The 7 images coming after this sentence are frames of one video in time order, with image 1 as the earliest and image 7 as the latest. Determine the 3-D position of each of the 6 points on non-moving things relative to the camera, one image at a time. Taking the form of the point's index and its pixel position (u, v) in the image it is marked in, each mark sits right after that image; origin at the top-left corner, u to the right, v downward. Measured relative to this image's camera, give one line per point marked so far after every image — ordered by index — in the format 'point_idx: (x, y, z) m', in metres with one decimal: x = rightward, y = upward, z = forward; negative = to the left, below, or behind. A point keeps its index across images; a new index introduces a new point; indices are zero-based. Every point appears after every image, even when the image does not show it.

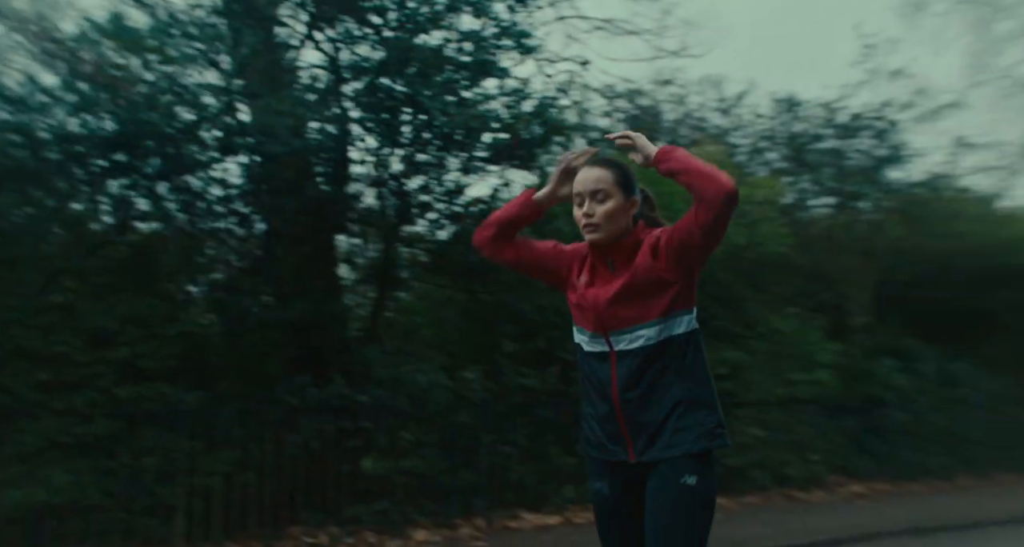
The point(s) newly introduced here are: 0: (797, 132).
0: (+6.1, +3.0, +13.8) m
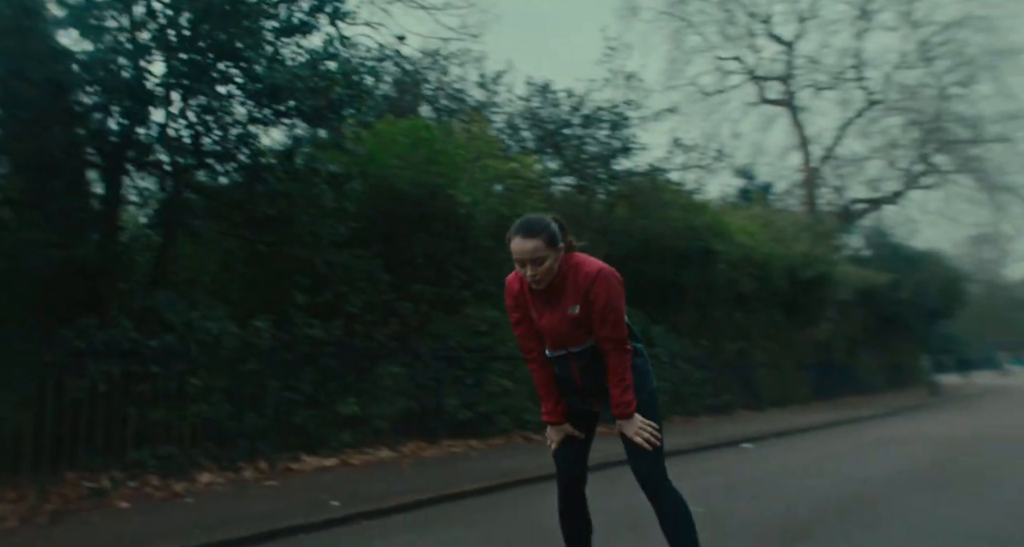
0: (+0.9, +3.6, +15.8) m
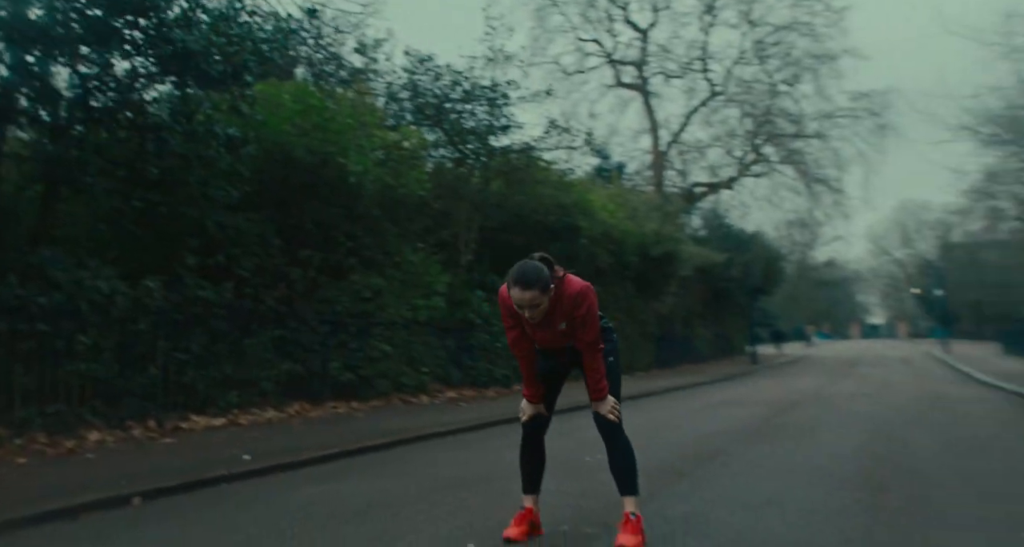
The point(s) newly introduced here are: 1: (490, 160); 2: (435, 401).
0: (-2.2, +4.4, +16.1) m
1: (-0.7, +2.7, +16.6) m
2: (-1.7, -2.8, +14.2) m
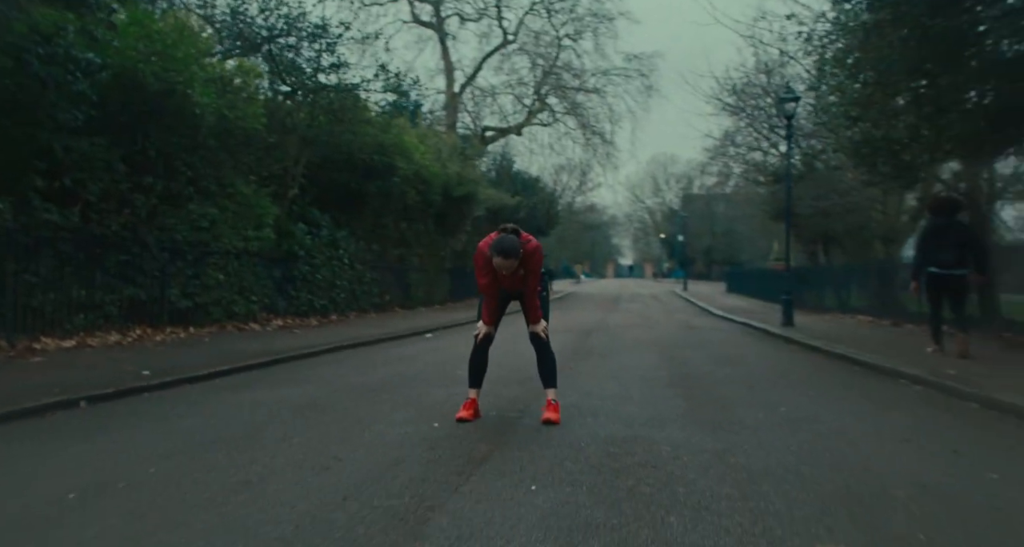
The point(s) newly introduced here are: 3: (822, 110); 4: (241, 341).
0: (-6.2, +6.2, +15.2) m
1: (-5.1, +4.5, +16.3) m
2: (-5.5, -1.2, +14.2) m
3: (+8.8, +4.7, +17.9) m
4: (-5.0, -1.3, +11.5) m
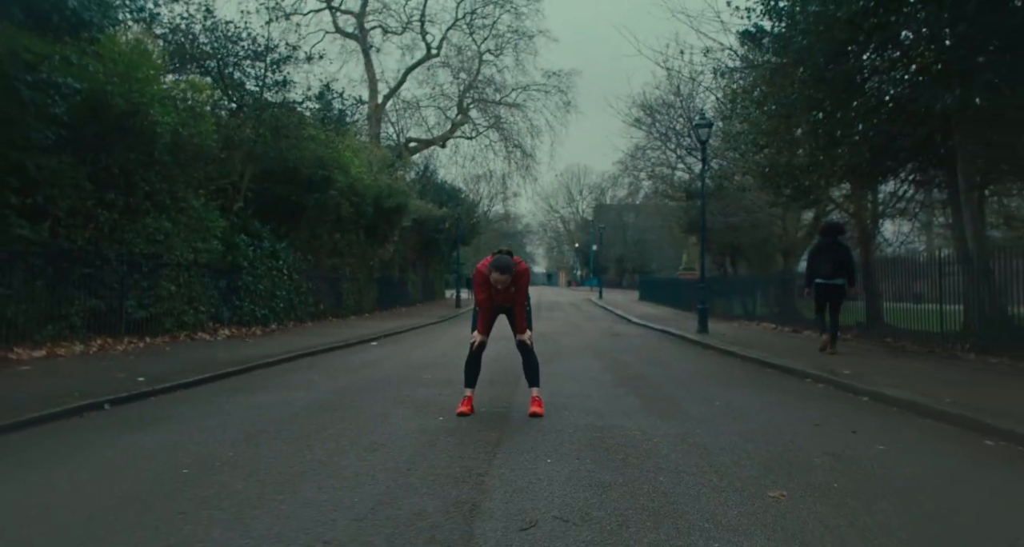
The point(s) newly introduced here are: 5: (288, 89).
0: (-7.5, +6.0, +15.2) m
1: (-6.6, +4.2, +16.4) m
2: (-6.7, -1.4, +14.2) m
3: (+6.9, +4.3, +19.9) m
4: (-5.9, -1.5, +11.6) m
5: (-6.1, +5.1, +17.0) m
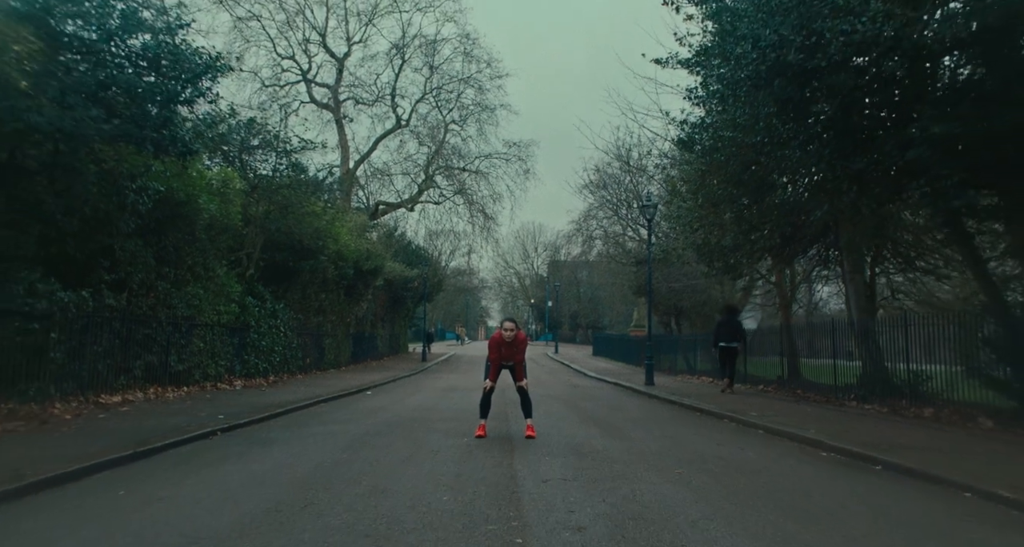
0: (-8.1, +4.3, +17.9) m
1: (-7.3, +2.5, +19.1) m
2: (-7.3, -3.0, +16.4) m
3: (+5.9, +2.1, +23.5) m
4: (-6.2, -2.8, +13.9) m
5: (-6.8, +3.3, +19.8) m
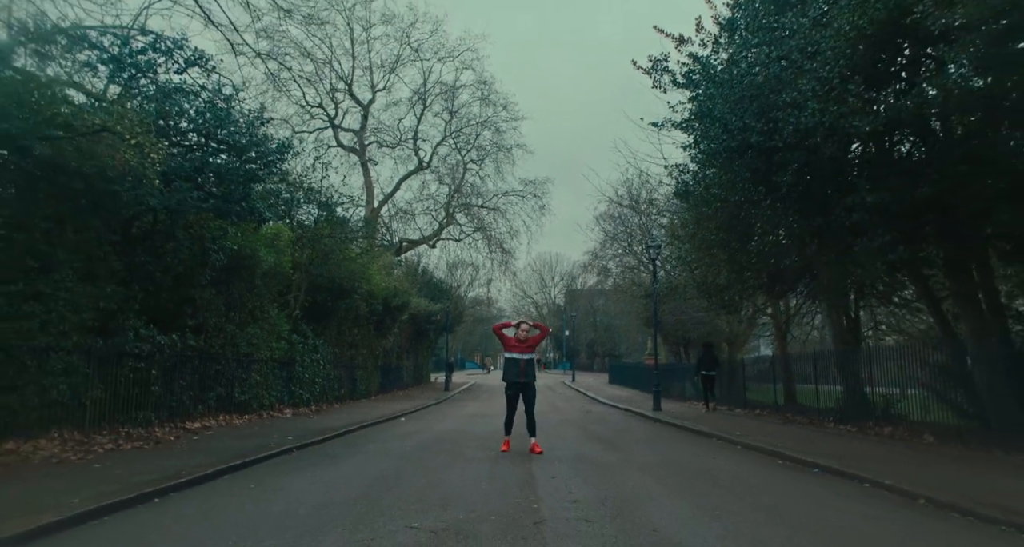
0: (-7.6, +3.0, +20.5) m
1: (-6.7, +1.1, +21.5) m
2: (-6.8, -4.2, +18.6) m
3: (+6.6, +0.7, +25.5) m
4: (-5.8, -3.9, +16.0) m
5: (-6.3, +1.9, +22.2) m
